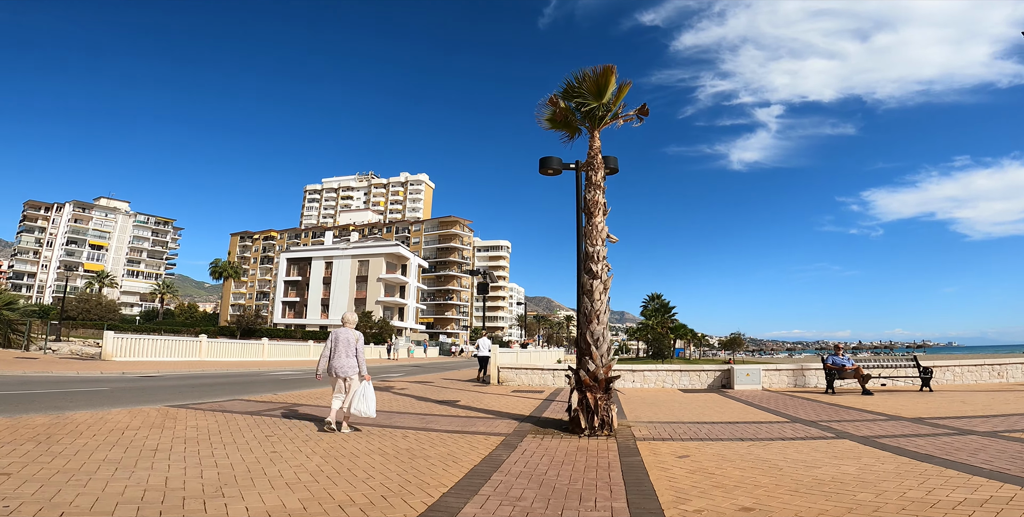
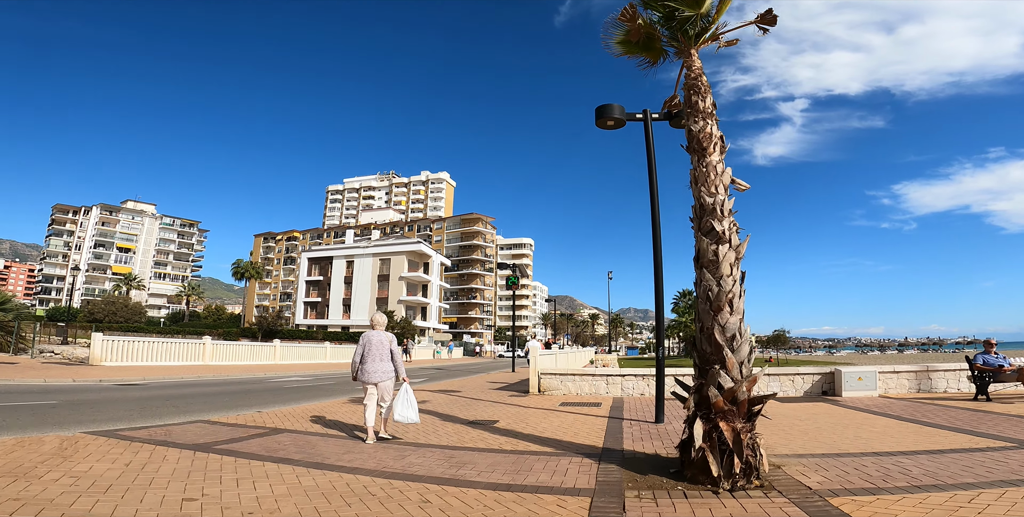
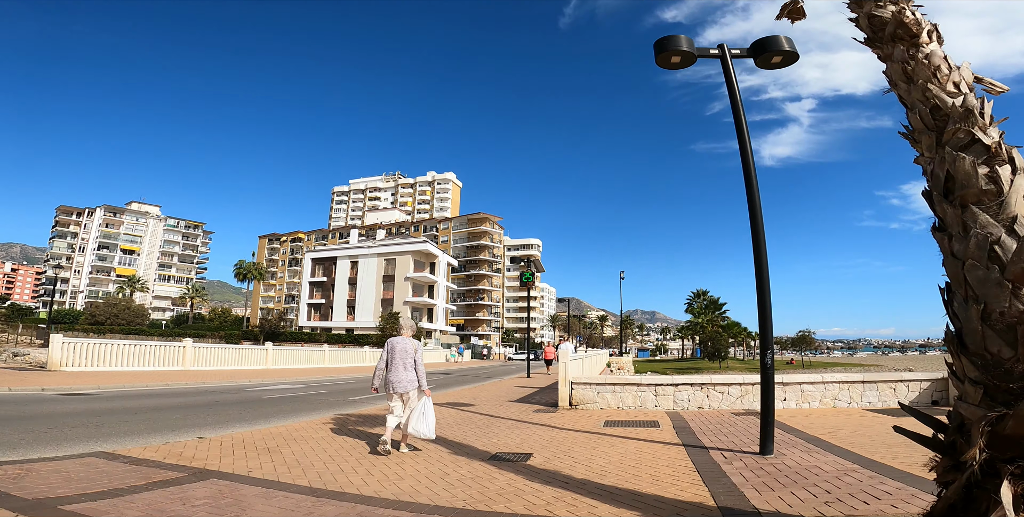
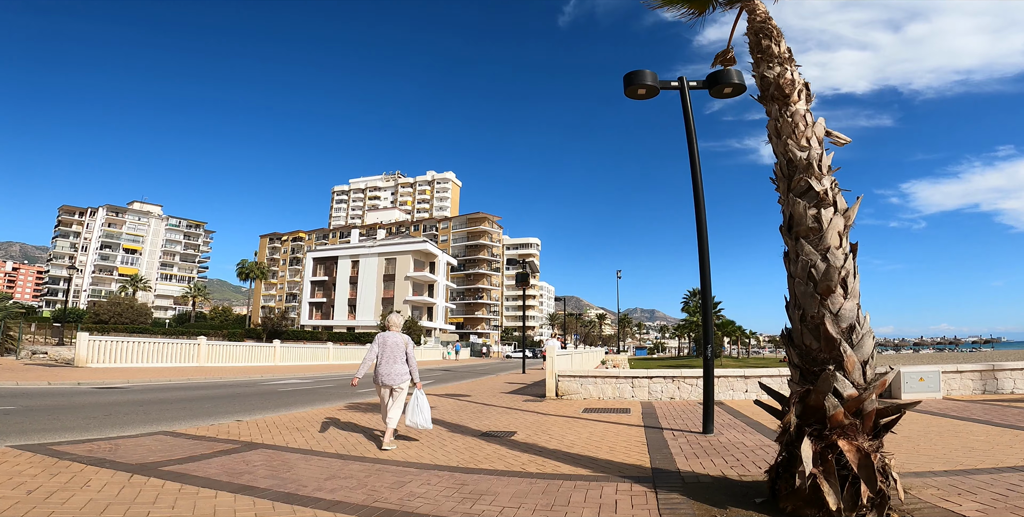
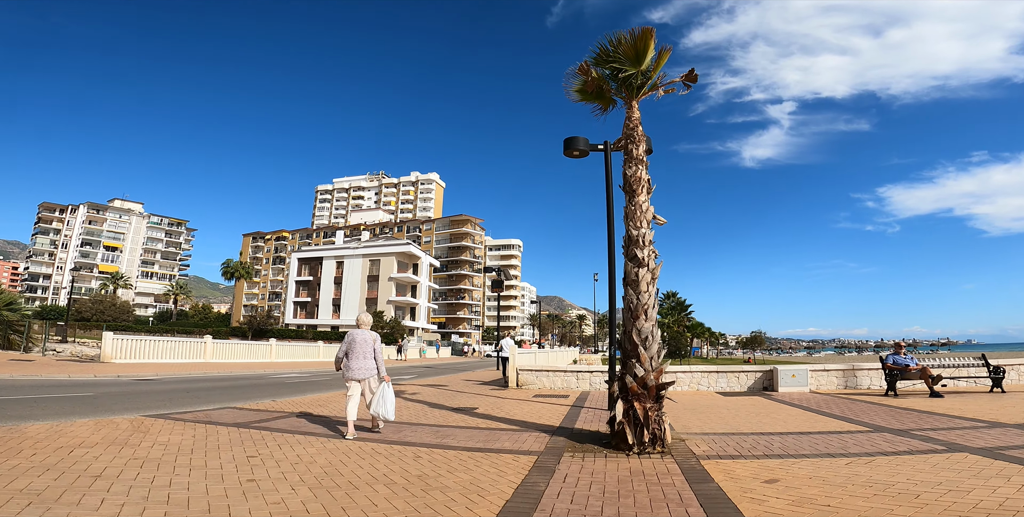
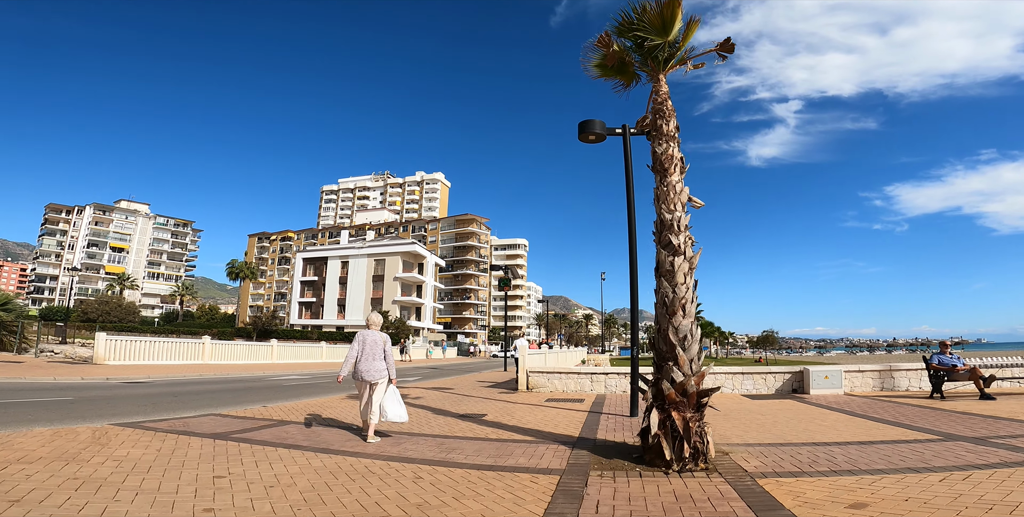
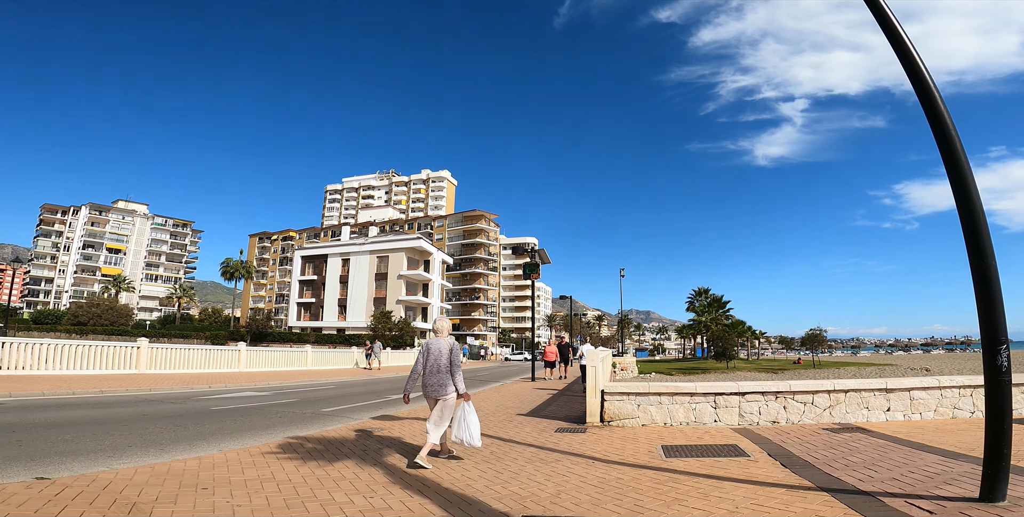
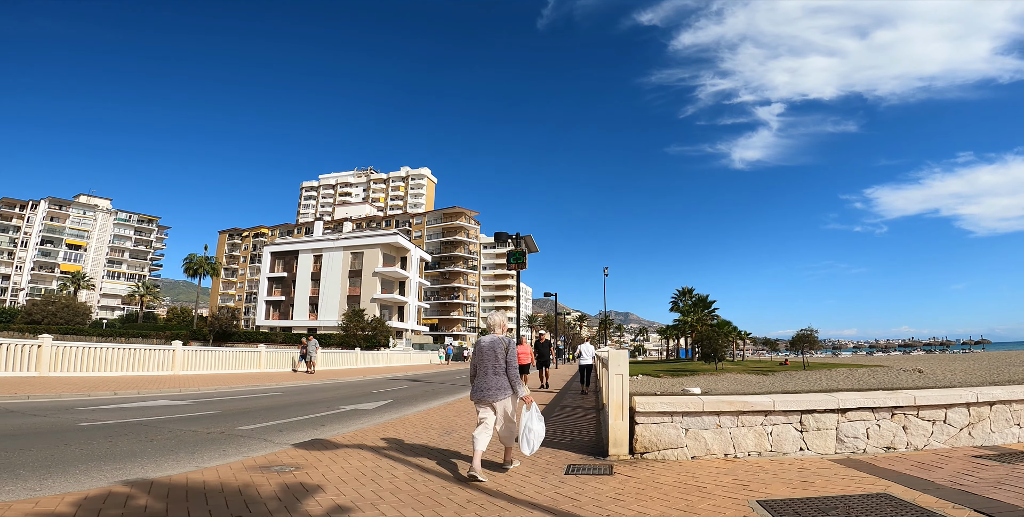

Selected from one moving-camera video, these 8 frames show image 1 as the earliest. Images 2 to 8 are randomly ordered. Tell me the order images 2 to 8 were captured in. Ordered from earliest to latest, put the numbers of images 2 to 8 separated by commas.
5, 6, 2, 4, 3, 7, 8
